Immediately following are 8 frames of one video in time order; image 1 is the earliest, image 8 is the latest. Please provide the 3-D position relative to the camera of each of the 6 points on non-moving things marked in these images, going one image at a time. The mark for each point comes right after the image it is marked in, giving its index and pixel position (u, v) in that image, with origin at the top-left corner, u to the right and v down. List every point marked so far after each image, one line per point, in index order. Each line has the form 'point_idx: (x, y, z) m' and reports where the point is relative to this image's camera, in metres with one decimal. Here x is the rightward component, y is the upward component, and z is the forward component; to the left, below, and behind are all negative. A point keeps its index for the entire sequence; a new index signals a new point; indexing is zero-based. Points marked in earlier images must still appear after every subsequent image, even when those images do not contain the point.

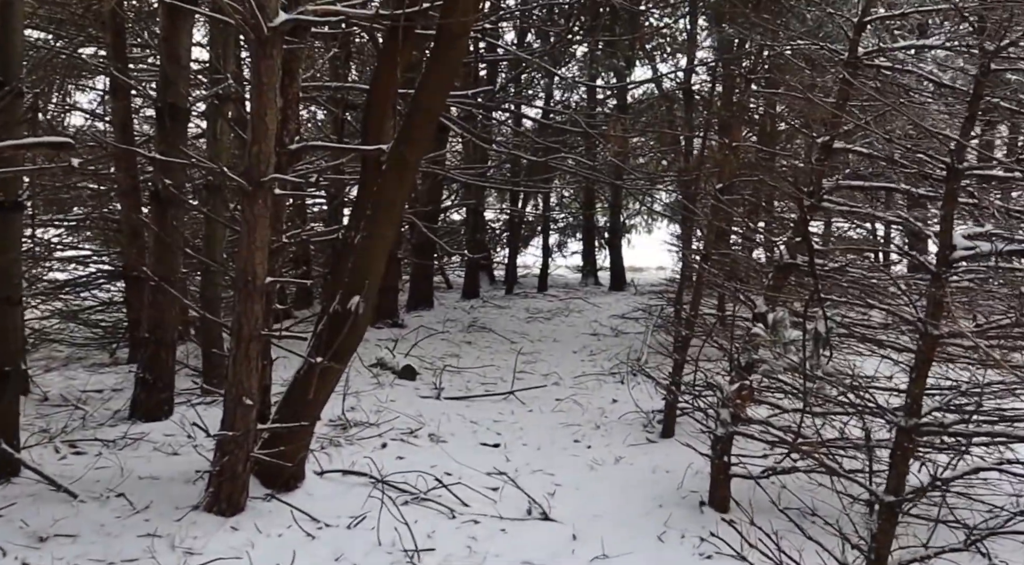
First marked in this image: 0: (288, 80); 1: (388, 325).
0: (-1.8, +1.6, +7.3) m
1: (-2.1, -0.7, +15.7) m
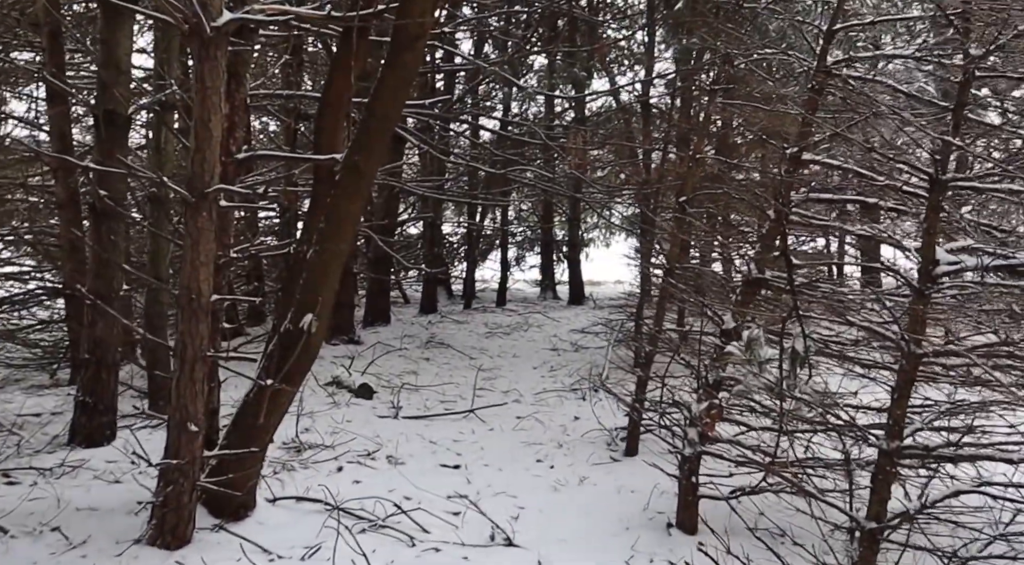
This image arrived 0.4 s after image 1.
0: (-2.1, +1.5, +7.0) m
1: (-2.8, -1.0, +15.3) m
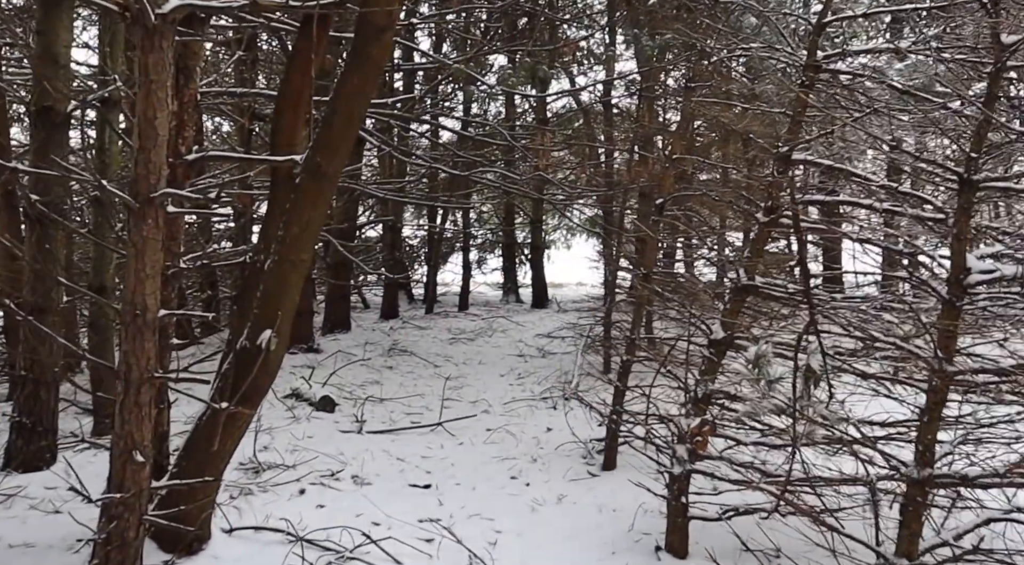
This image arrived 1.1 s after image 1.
0: (-2.3, +1.4, +6.4) m
1: (-3.3, -1.1, +14.7) m
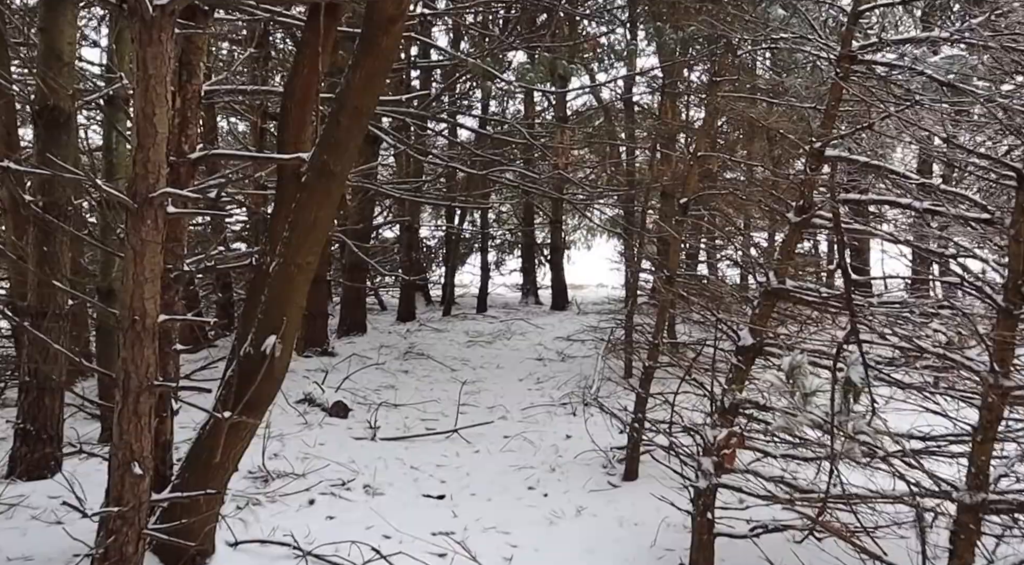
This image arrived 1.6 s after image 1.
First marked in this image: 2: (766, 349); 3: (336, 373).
0: (-2.2, +1.4, +6.2) m
1: (-3.0, -1.1, +14.5) m
2: (+1.8, -0.5, +6.6) m
3: (-2.4, -1.3, +13.0) m
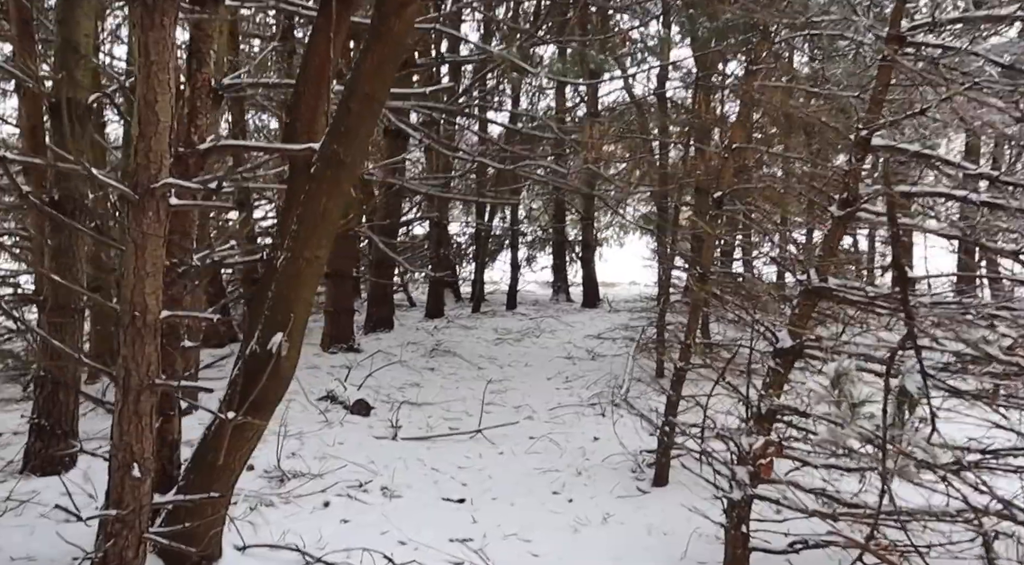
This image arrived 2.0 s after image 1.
0: (-2.0, +1.4, +5.9) m
1: (-2.6, -1.0, +14.2) m
2: (+2.0, -0.5, +6.2) m
3: (-2.1, -1.2, +12.7) m
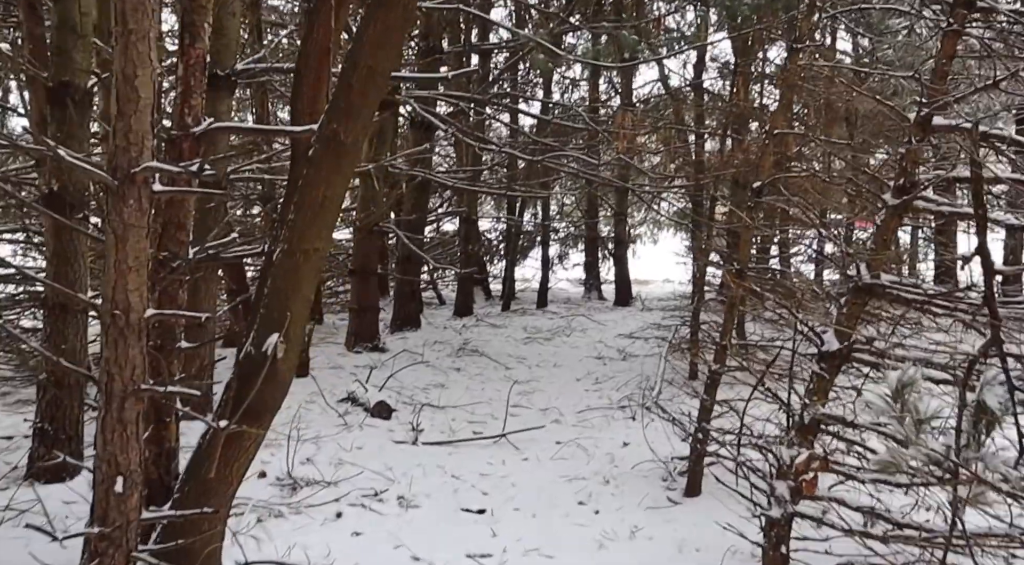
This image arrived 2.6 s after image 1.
0: (-1.9, +1.4, +5.5) m
1: (-2.2, -1.0, +13.9) m
2: (+2.1, -0.4, +5.7) m
3: (-1.7, -1.2, +12.4) m
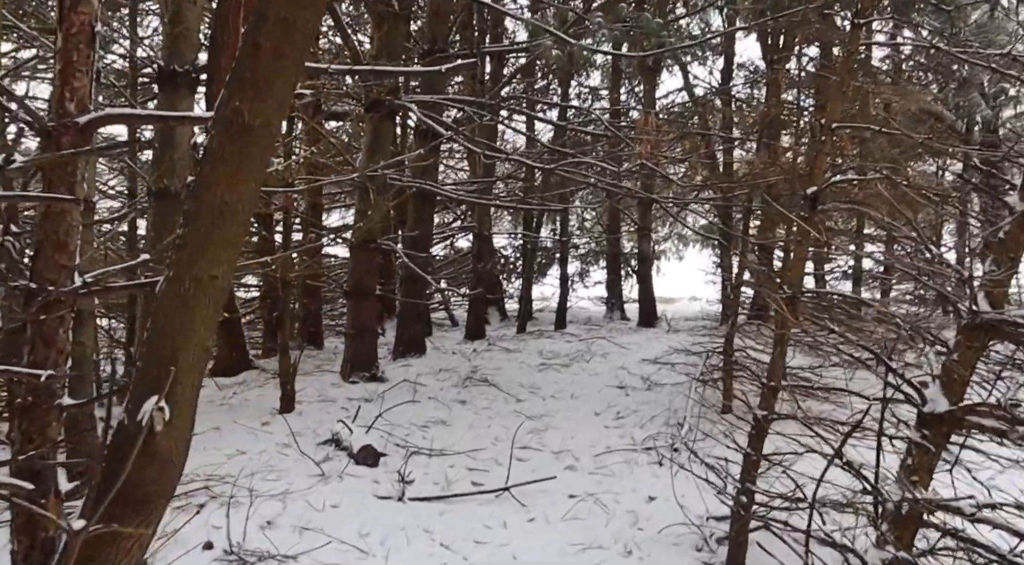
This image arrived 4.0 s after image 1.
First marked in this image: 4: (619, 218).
0: (-2.0, +1.2, +4.2) m
1: (-2.0, -1.3, +12.5) m
2: (+2.0, -0.6, +4.3) m
3: (-1.6, -1.5, +11.0) m
4: (+2.3, +1.4, +19.7) m
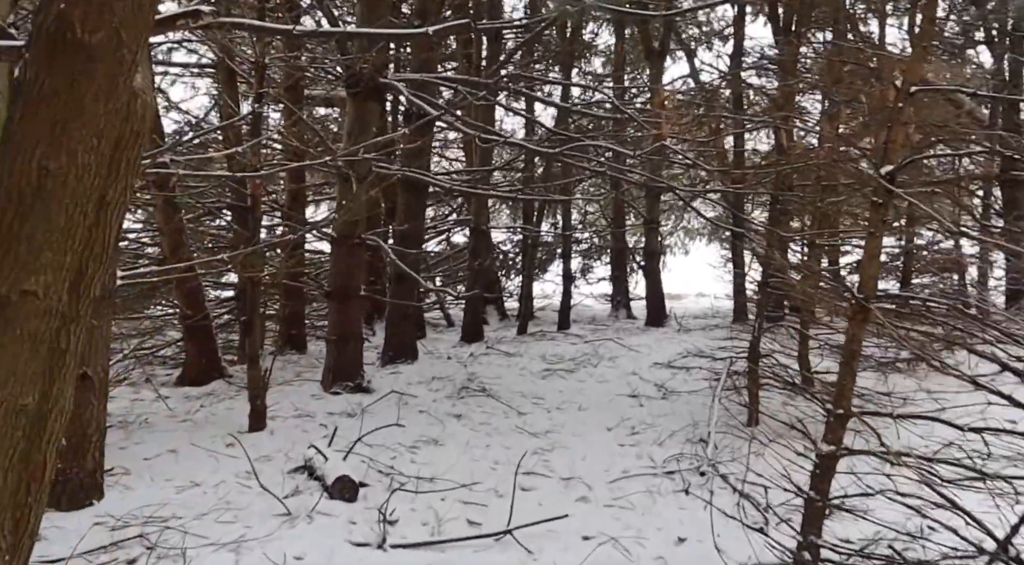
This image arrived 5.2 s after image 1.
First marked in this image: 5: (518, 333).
0: (-2.0, +1.2, +2.9) m
1: (-2.0, -1.3, +11.2) m
2: (+2.0, -0.6, +2.9) m
3: (-1.6, -1.5, +9.7) m
4: (+2.2, +1.4, +18.4) m
5: (+0.1, -1.0, +17.8) m
